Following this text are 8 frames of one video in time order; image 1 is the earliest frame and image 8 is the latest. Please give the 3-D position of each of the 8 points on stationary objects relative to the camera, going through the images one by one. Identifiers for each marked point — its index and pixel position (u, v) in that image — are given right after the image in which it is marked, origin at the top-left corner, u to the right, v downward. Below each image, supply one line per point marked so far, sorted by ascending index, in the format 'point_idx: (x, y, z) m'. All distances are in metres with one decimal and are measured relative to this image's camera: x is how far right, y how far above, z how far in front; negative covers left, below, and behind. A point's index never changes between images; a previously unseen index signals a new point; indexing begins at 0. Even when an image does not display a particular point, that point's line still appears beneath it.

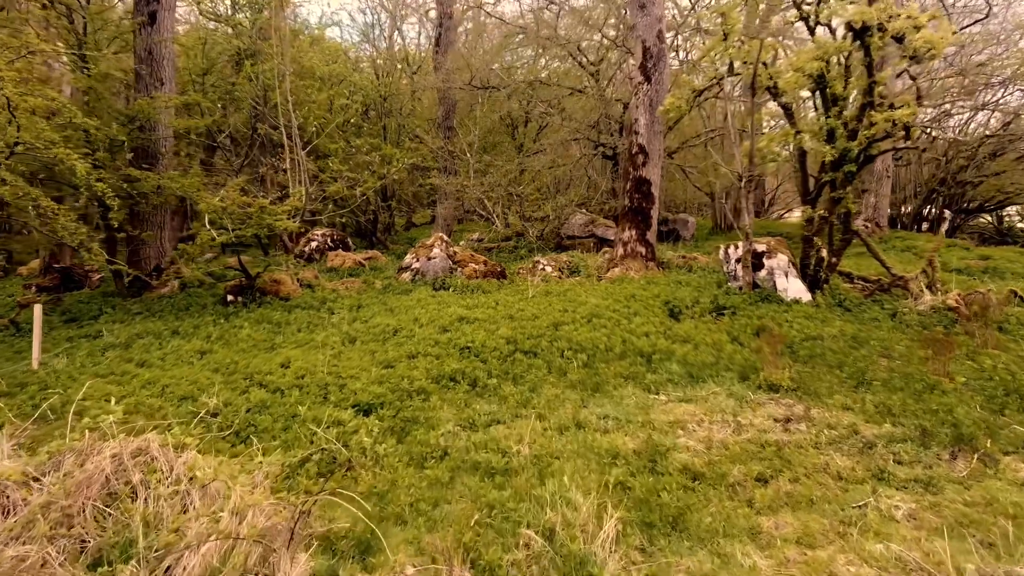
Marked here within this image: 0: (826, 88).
0: (+3.2, +2.1, +9.3) m
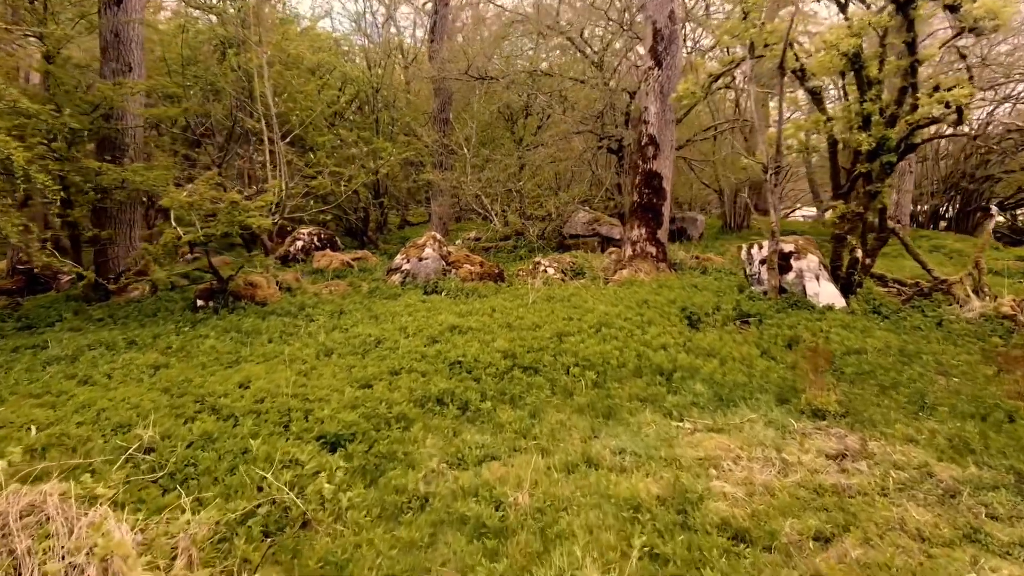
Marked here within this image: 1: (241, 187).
0: (+3.2, +2.0, +8.3) m
1: (-3.2, +1.2, +10.7) m
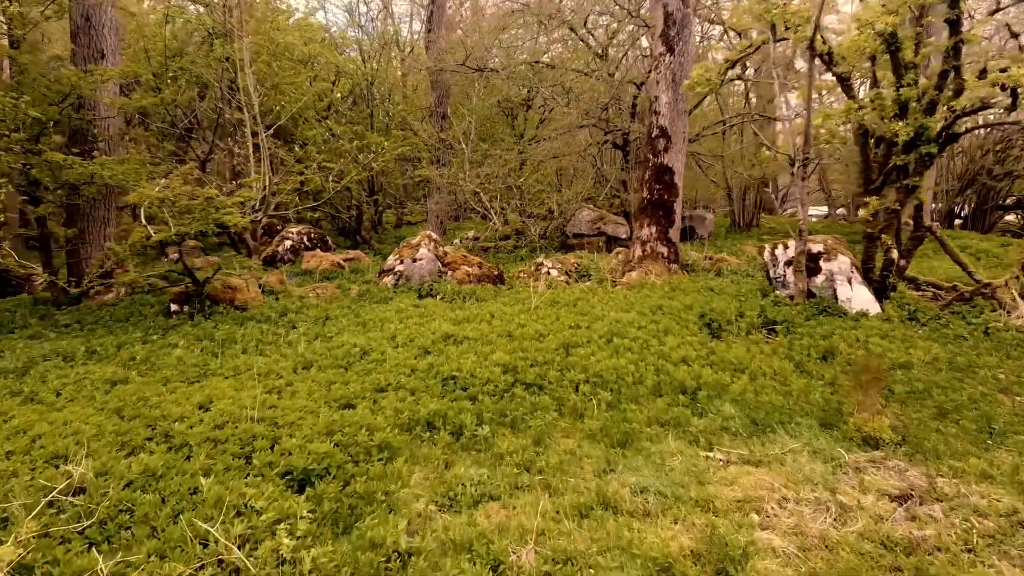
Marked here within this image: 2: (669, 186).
0: (+3.2, +2.0, +7.6) m
1: (-3.2, +1.2, +10.0) m
2: (+1.7, +1.1, +10.1) m
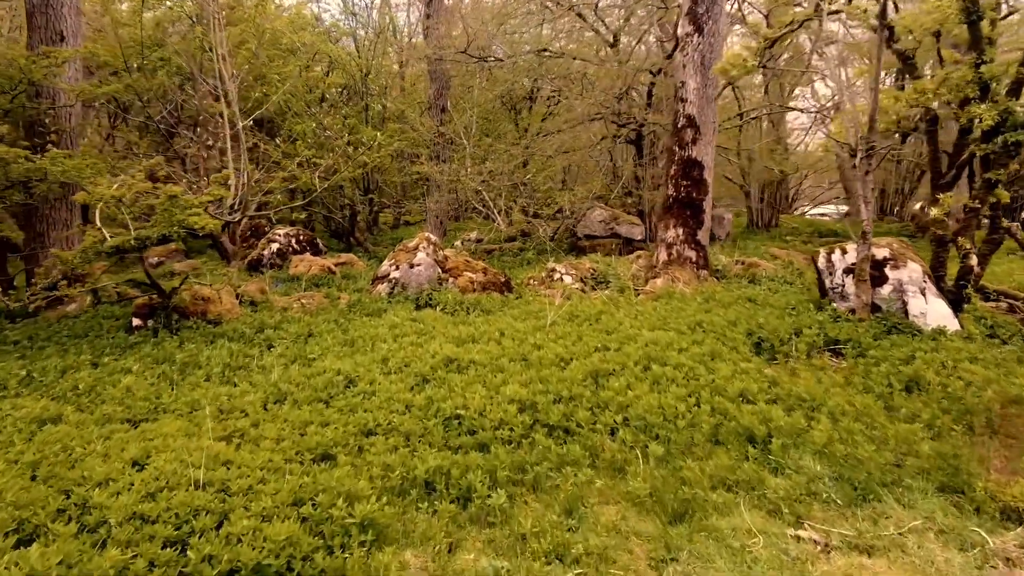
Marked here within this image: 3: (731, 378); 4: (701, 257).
0: (+3.3, +1.9, +6.4) m
1: (-3.1, +1.1, +8.9) m
2: (+1.8, +1.1, +9.0) m
3: (+1.2, -0.5, +5.0) m
4: (+1.9, +0.3, +9.0) m
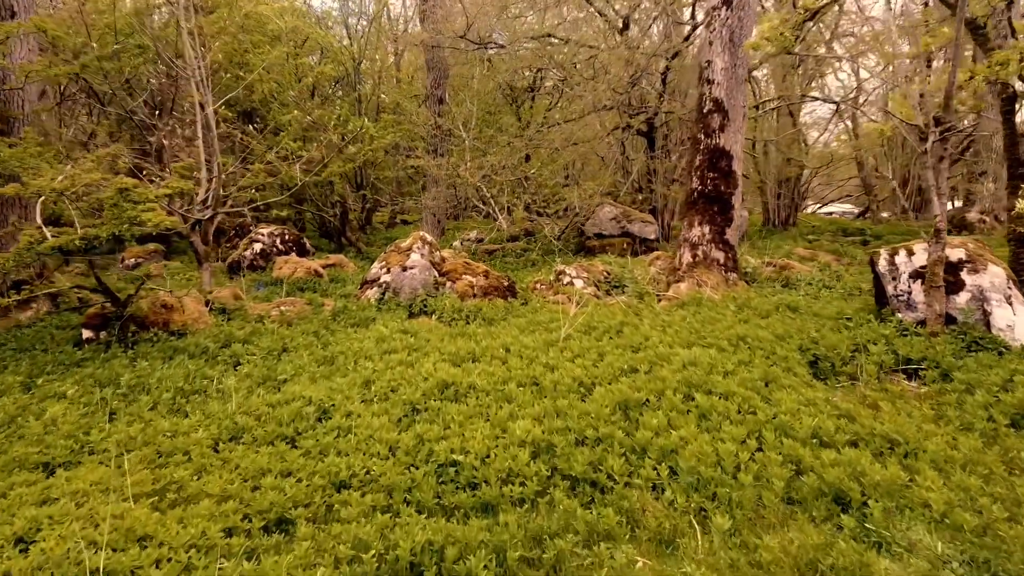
0: (+3.4, +1.8, +5.4) m
1: (-3.1, +1.0, +7.9) m
2: (+1.9, +1.0, +8.0) m
3: (+1.3, -0.5, +4.0) m
4: (+1.9, +0.3, +8.0) m
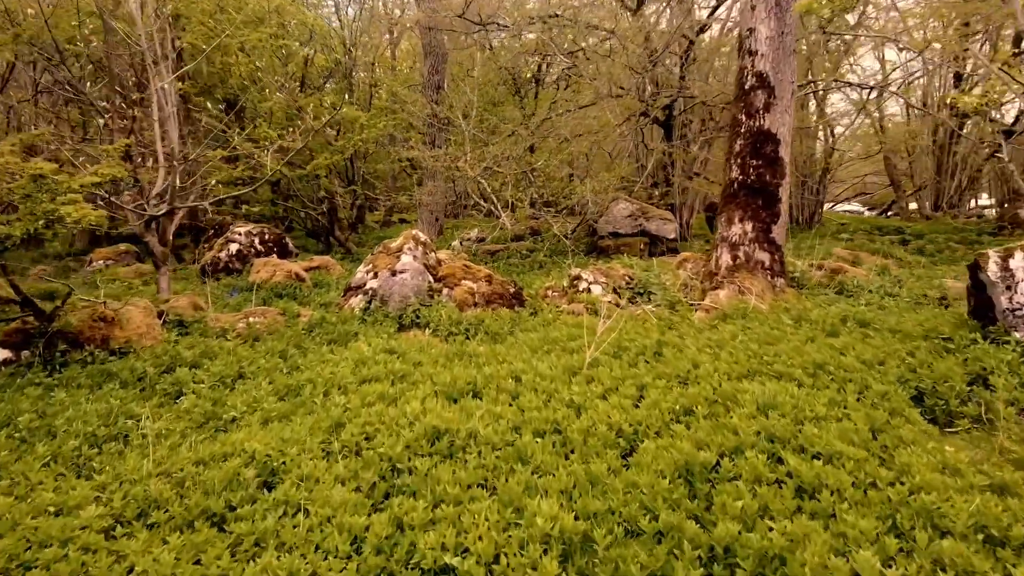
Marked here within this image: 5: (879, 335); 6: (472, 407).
0: (+3.4, +1.8, +4.2) m
1: (-3.0, +0.9, +6.6) m
2: (+1.9, +0.9, +6.8) m
3: (+1.3, -0.6, +2.8) m
4: (+2.0, +0.2, +6.8) m
5: (+2.0, -0.2, +5.0) m
6: (-0.2, -0.5, +3.9) m
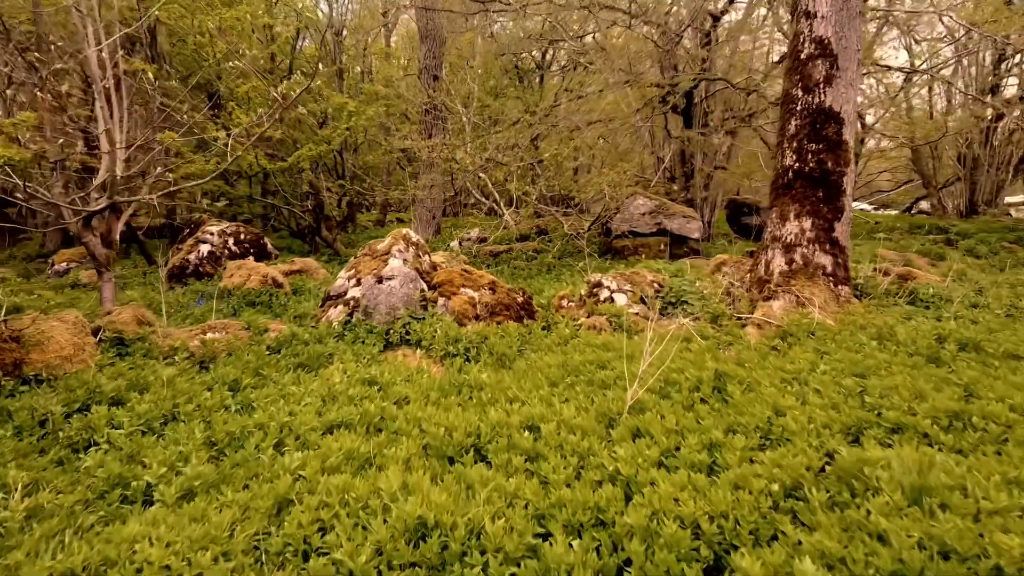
0: (+3.5, +1.7, +3.1) m
1: (-3.0, +0.9, +5.5) m
2: (+2.0, +0.9, +5.6) m
3: (+1.4, -0.7, +1.6) m
4: (+2.0, +0.1, +5.7) m
5: (+2.1, -0.3, +3.9) m
6: (-0.1, -0.6, +2.8) m
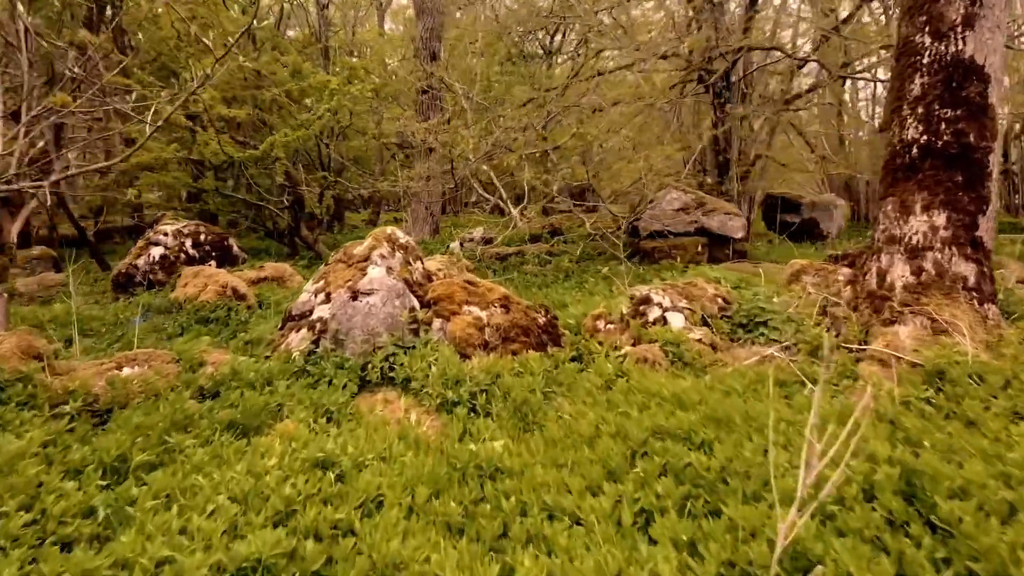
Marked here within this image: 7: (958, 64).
0: (+3.6, +1.6, +1.5) m
1: (-2.9, +0.8, +3.9) m
2: (+2.1, +0.8, +4.0) m
3: (+1.5, -0.8, +0.1) m
4: (+2.1, +0.1, +4.1) m
5: (+2.2, -0.4, +2.3) m
6: (0.0, -0.7, +1.2) m
7: (+2.0, +1.0, +4.1) m
